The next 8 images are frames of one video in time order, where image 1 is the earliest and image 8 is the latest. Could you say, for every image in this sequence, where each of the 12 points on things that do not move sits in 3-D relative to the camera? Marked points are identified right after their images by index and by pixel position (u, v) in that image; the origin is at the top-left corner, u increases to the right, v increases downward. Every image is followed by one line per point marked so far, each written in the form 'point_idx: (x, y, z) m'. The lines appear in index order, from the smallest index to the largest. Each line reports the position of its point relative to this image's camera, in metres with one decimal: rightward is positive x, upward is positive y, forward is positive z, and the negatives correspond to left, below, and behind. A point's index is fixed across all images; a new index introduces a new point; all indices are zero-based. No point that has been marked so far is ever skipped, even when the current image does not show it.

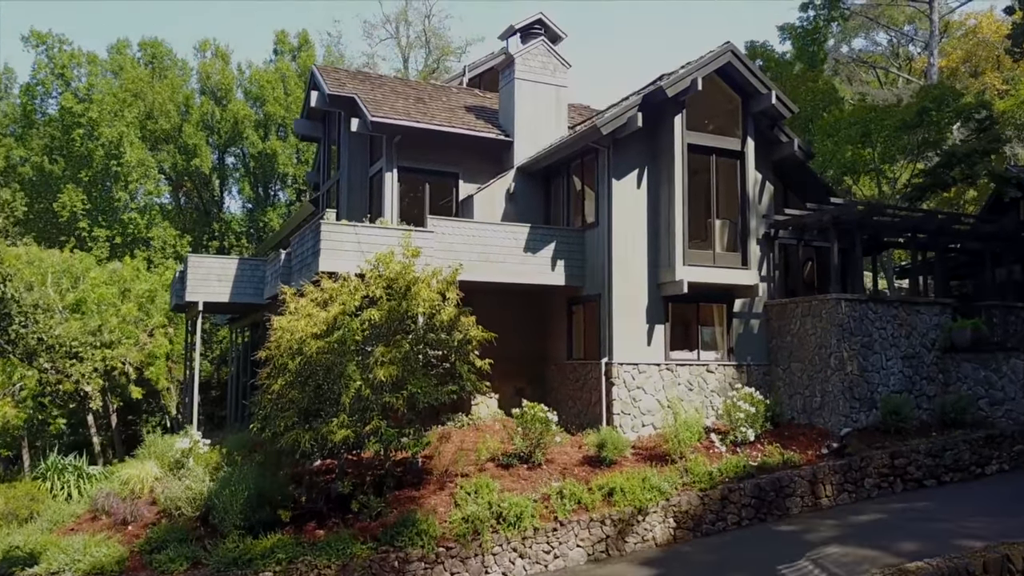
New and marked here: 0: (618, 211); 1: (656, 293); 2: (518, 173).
0: (+2.0, +1.5, +15.3) m
1: (+2.8, -0.1, +15.6) m
2: (+0.1, +2.5, +17.8) m
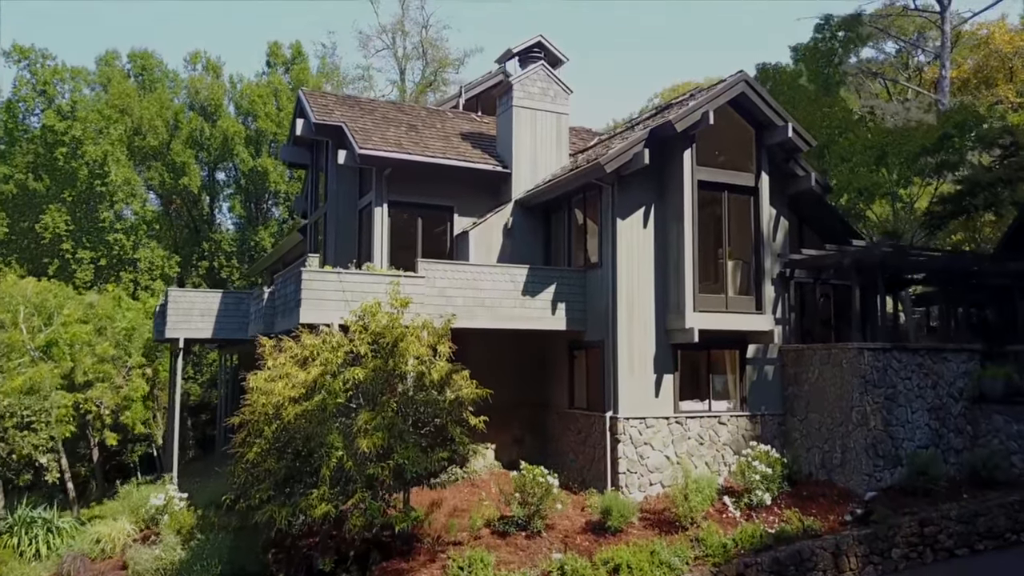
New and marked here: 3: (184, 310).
0: (+2.0, +0.6, +14.2) m
1: (+2.8, -0.9, +14.5) m
2: (+0.1, +1.7, +16.7) m
3: (-7.8, -0.5, +19.1) m
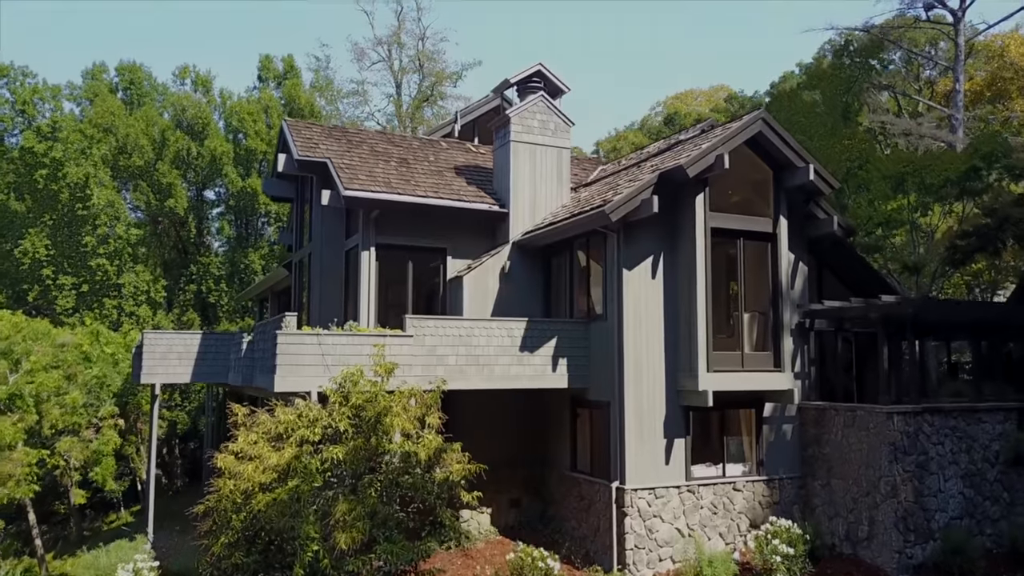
0: (+1.9, -0.3, +13.0) m
1: (+2.7, -1.9, +13.3) m
2: (0.0, +0.8, +15.5) m
3: (-7.9, -1.5, +17.9) m
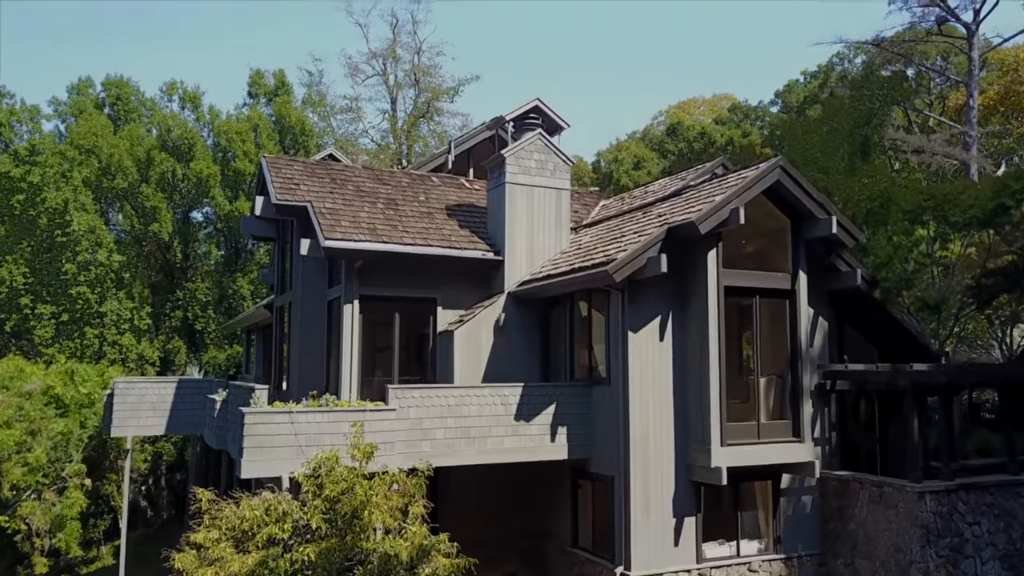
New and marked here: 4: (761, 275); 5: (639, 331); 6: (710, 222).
0: (+1.8, -1.3, +11.9) m
1: (+2.6, -2.8, +12.2) m
2: (0.0, -0.2, +14.4) m
3: (-8.0, -2.5, +16.8) m
4: (+3.8, +0.2, +12.4) m
5: (+1.9, -0.6, +11.9) m
6: (+2.8, +1.0, +11.5) m
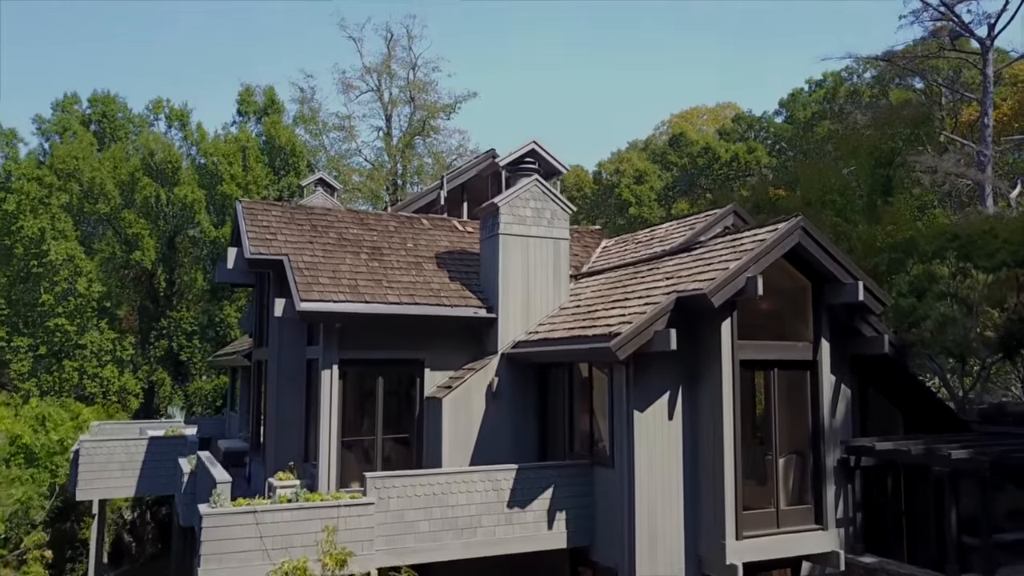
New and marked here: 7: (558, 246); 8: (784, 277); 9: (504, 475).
0: (+1.7, -2.3, +10.7) m
1: (+2.5, -3.8, +11.0) m
2: (-0.1, -1.2, +13.2) m
3: (-8.1, -3.5, +15.6) m
4: (+3.7, -0.8, +11.2) m
5: (+1.8, -1.6, +10.8) m
6: (+2.7, 0.0, +10.3) m
7: (+0.8, +0.7, +14.0) m
8: (+3.9, +0.2, +11.5) m
9: (-0.1, -2.6, +11.1) m
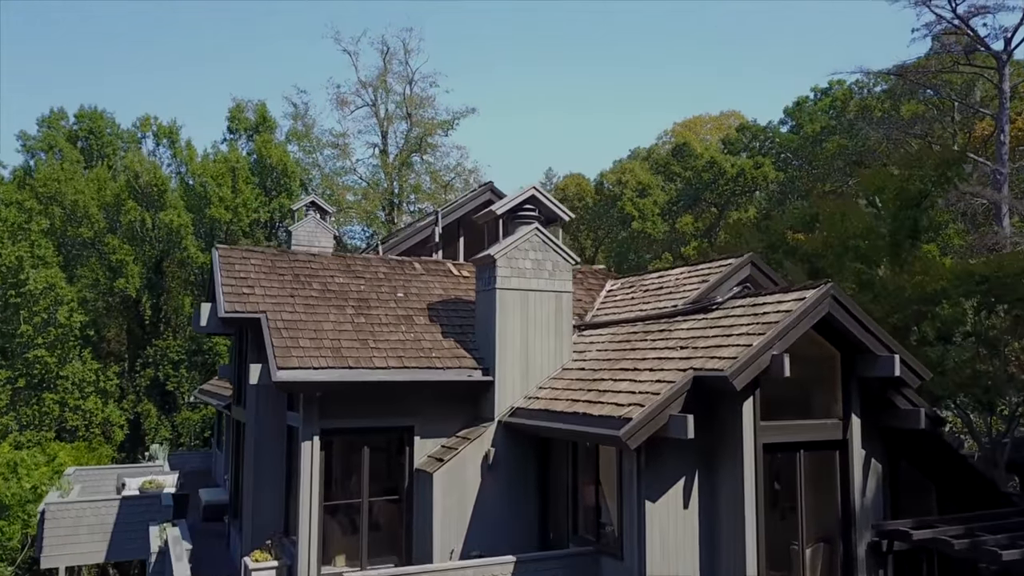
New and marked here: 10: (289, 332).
0: (+1.7, -3.2, +9.6) m
1: (+2.5, -4.8, +9.9) m
2: (-0.2, -2.1, +12.1) m
3: (-8.1, -4.4, +14.5) m
4: (+3.7, -1.7, +10.1) m
5: (+1.8, -2.6, +9.7) m
6: (+2.7, -1.0, +9.2) m
7: (+0.8, -0.2, +12.9) m
8: (+3.8, -0.7, +10.4) m
9: (-0.1, -3.5, +10.0) m
10: (-3.3, -0.7, +11.9) m
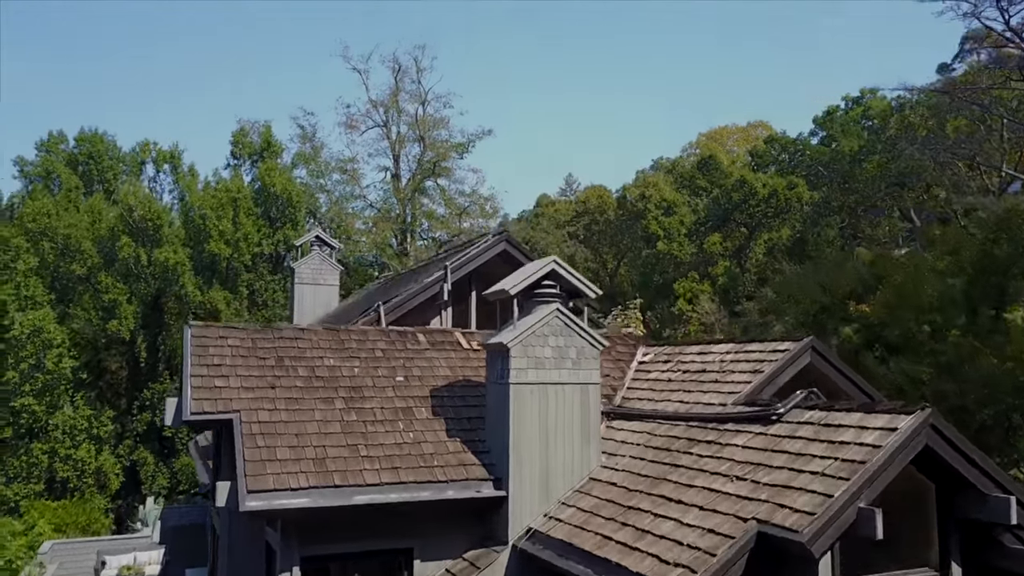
0: (+1.9, -4.4, +7.6) m
1: (+2.7, -6.0, +7.9) m
2: (0.0, -3.3, +10.2) m
3: (-7.8, -5.6, +12.8) m
4: (+3.9, -2.9, +8.1) m
5: (+1.9, -3.8, +7.7) m
6: (+2.8, -2.2, +7.2) m
7: (+1.0, -1.4, +10.9) m
8: (+4.0, -2.0, +8.4) m
9: (0.0, -4.7, +8.0) m
10: (-3.1, -1.9, +10.0) m
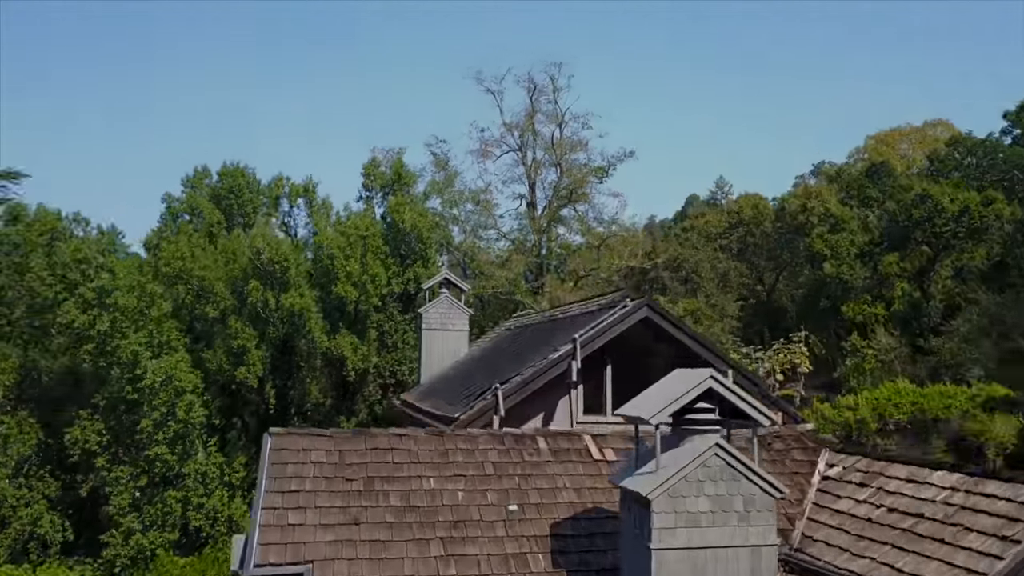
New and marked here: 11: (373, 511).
0: (+2.7, -5.7, +4.7) m
1: (+3.6, -7.2, +4.8) m
2: (+1.4, -4.6, +7.6) m
3: (-5.9, -6.9, +11.5) m
4: (+4.8, -4.2, +4.8) m
5: (+2.8, -5.0, +4.8) m
6: (+3.6, -3.4, +4.1) m
7: (+2.5, -2.7, +8.1) m
8: (+5.0, -3.2, +5.1) m
9: (+1.0, -6.0, +5.4) m
10: (-1.7, -3.2, +8.0) m
11: (-1.6, -2.6, +9.2) m
